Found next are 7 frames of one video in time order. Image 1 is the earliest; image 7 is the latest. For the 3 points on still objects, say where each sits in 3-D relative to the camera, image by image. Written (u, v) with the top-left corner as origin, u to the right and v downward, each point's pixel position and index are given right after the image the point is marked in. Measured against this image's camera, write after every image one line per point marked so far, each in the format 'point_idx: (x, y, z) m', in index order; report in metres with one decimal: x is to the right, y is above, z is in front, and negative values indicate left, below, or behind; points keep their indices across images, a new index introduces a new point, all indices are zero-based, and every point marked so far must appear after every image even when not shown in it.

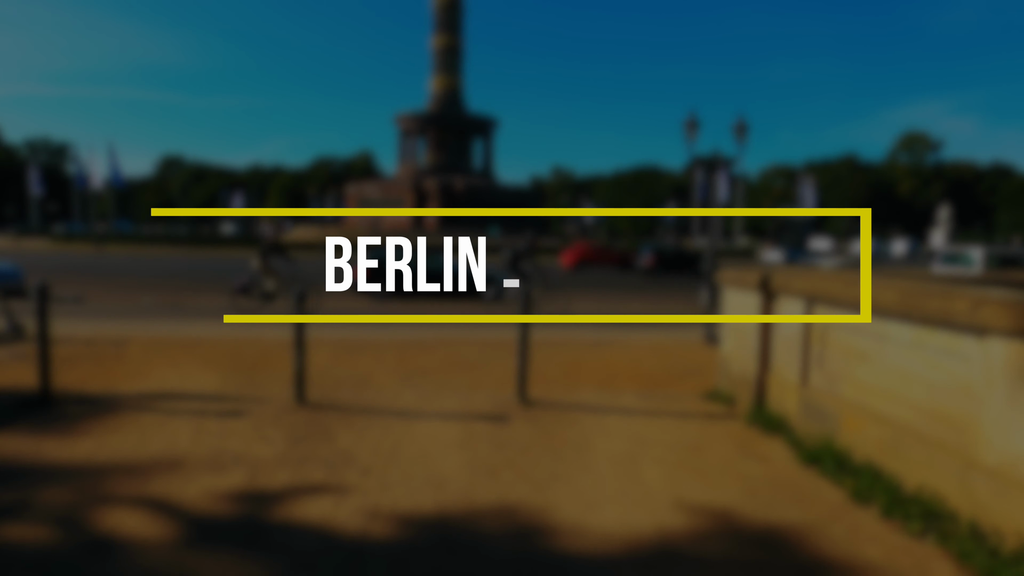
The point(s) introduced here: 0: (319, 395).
0: (-1.8, -1.0, +6.8) m
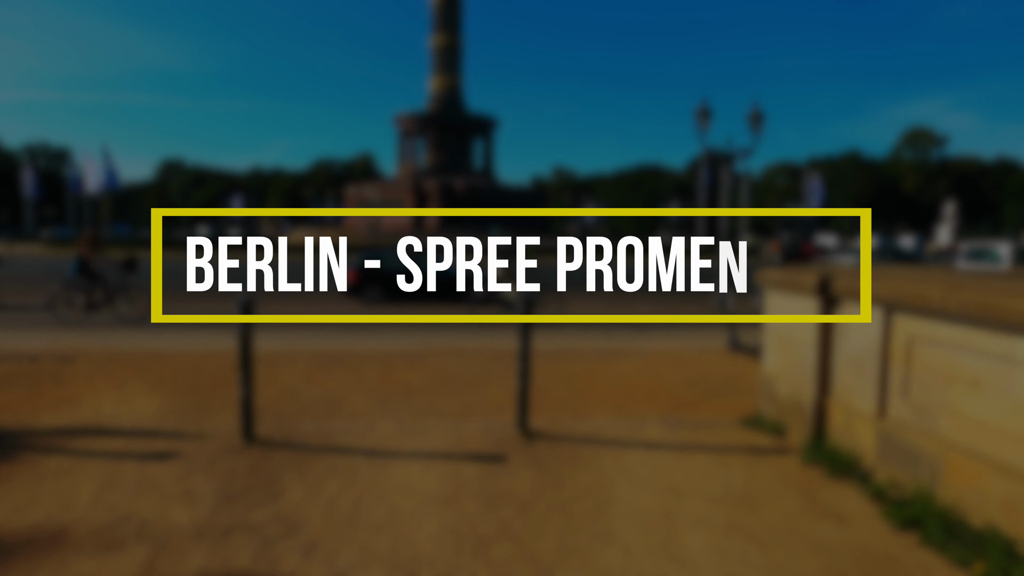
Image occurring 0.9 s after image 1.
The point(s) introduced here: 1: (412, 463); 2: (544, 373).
0: (-1.8, -1.1, +5.6) m
1: (-0.7, -1.2, +5.0) m
2: (+0.4, -1.0, +8.7) m
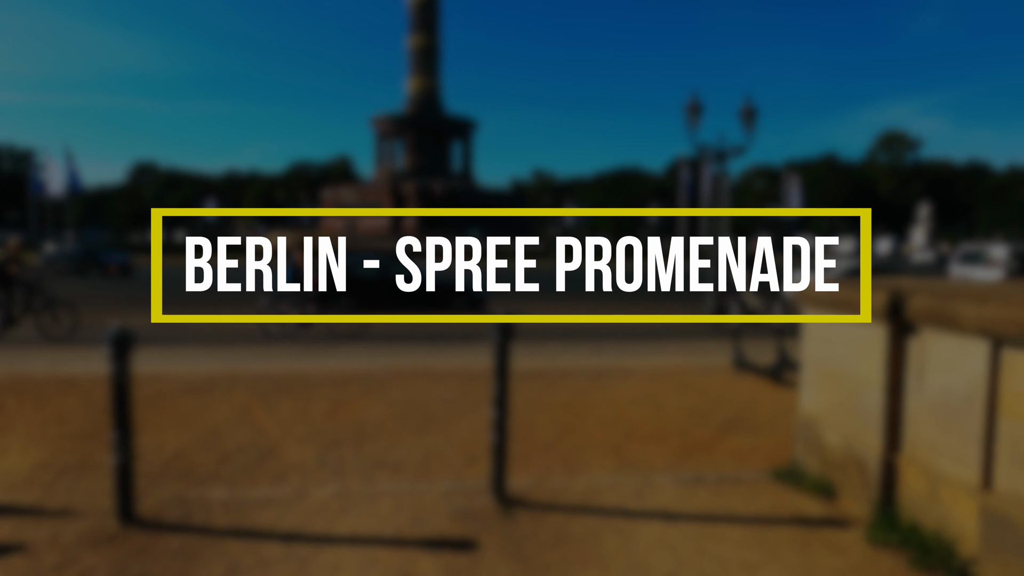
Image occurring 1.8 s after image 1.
0: (-2.0, -1.2, +4.2) m
1: (-0.8, -1.3, +3.6) m
2: (+0.1, -1.2, +7.4) m
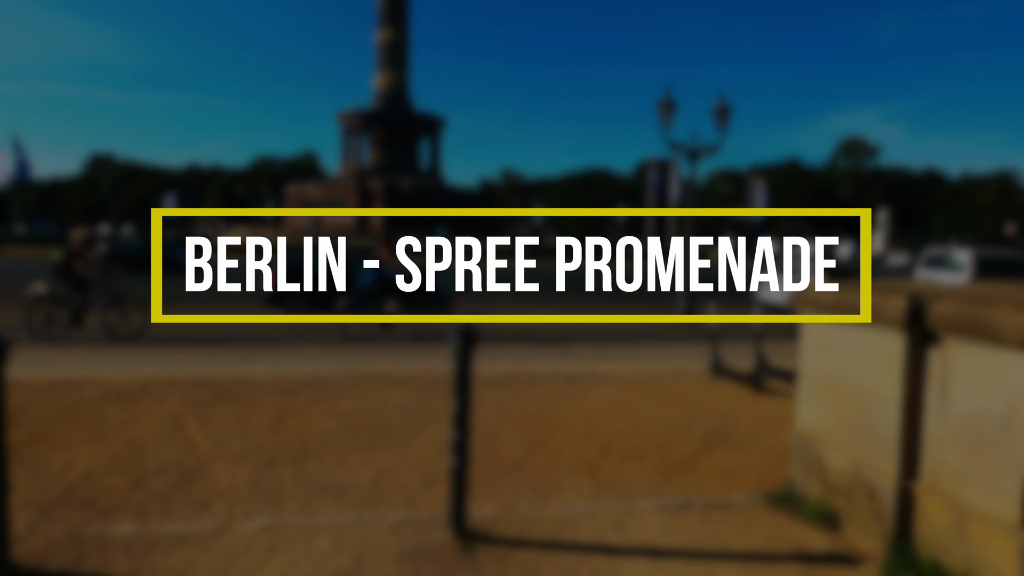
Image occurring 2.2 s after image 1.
0: (-2.1, -1.2, +3.5) m
1: (-1.0, -1.3, +3.0) m
2: (-0.2, -1.1, +6.8) m
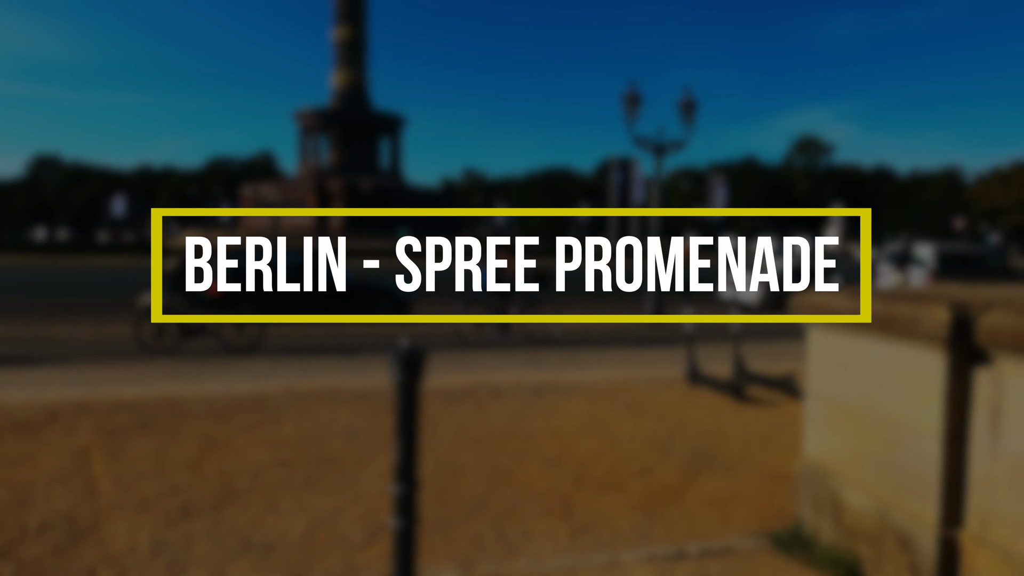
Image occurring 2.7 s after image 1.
0: (-2.3, -1.3, +2.7) m
1: (-1.1, -1.4, +2.2) m
2: (-0.5, -1.2, +6.0) m
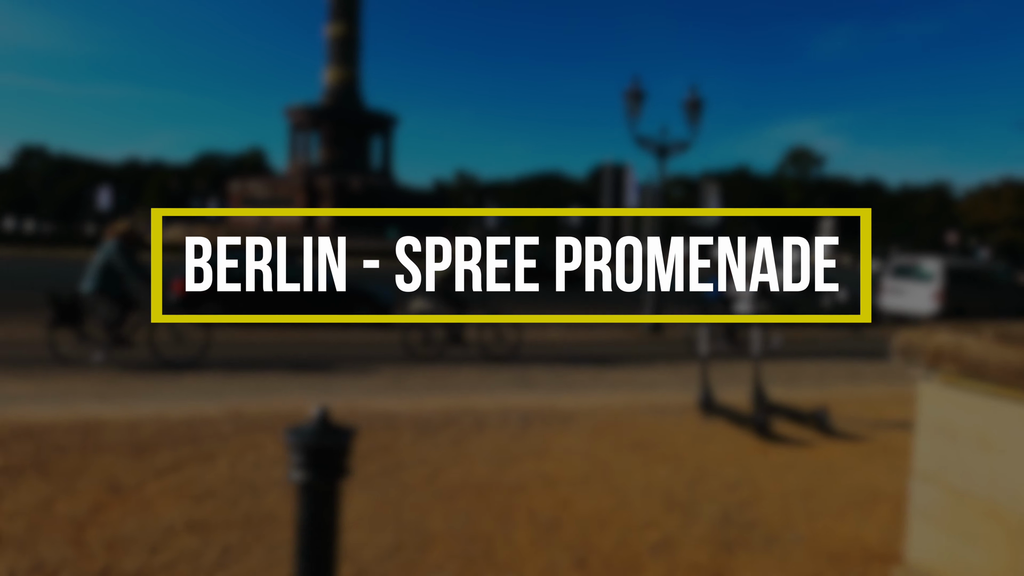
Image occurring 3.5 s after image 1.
0: (-2.3, -1.3, +1.5) m
1: (-1.2, -1.4, +1.0) m
2: (-0.6, -1.3, +4.9) m
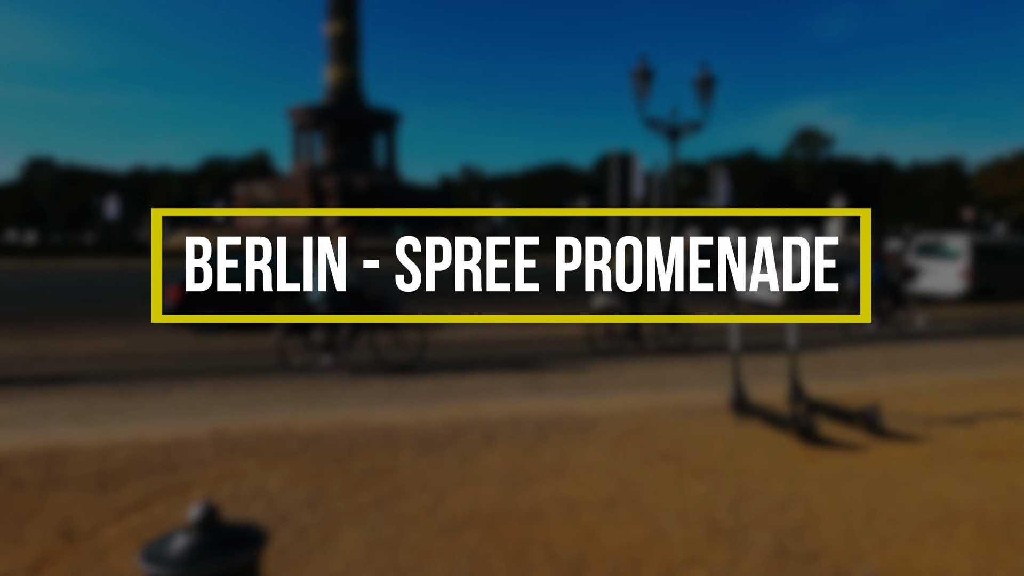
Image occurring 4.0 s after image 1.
0: (-2.3, -1.4, +0.8) m
1: (-1.1, -1.5, +0.4) m
2: (-0.5, -1.3, +4.2) m
